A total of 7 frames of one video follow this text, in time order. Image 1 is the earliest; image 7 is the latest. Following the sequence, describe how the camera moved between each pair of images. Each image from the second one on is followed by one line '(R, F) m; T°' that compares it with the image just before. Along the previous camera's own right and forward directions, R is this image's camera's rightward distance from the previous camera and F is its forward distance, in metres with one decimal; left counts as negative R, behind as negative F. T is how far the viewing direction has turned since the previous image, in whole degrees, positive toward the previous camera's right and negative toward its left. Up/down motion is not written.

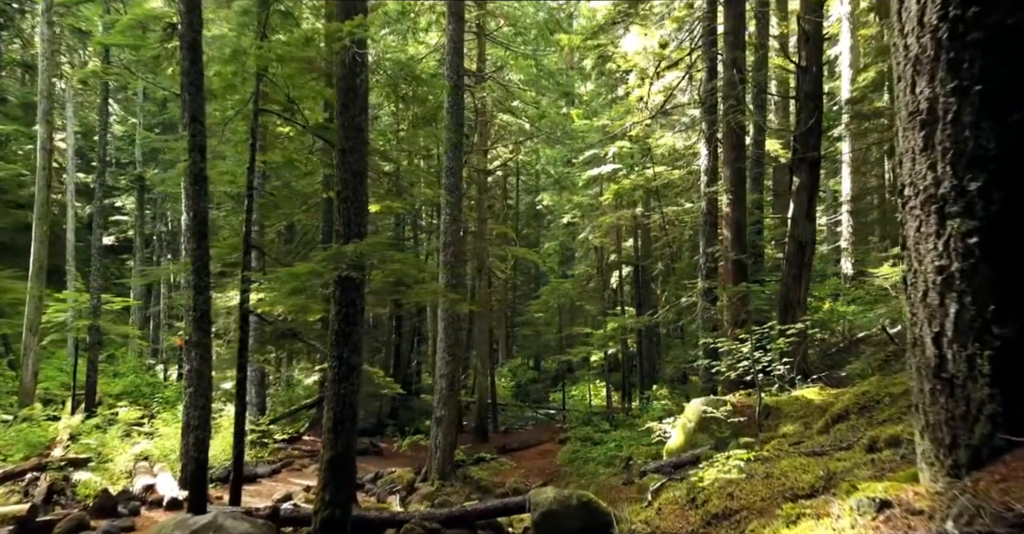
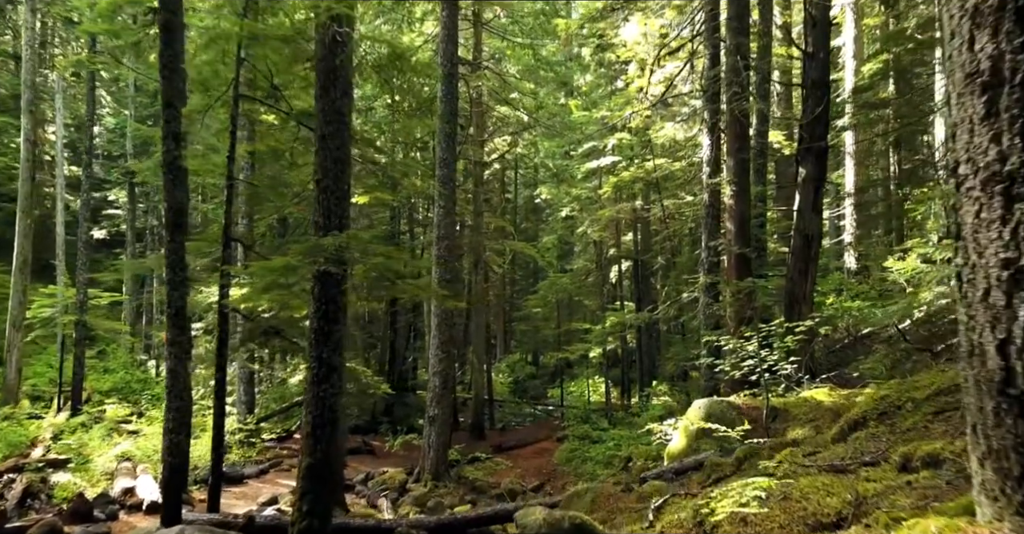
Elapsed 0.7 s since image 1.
(+0.1, +0.5) m; 0°
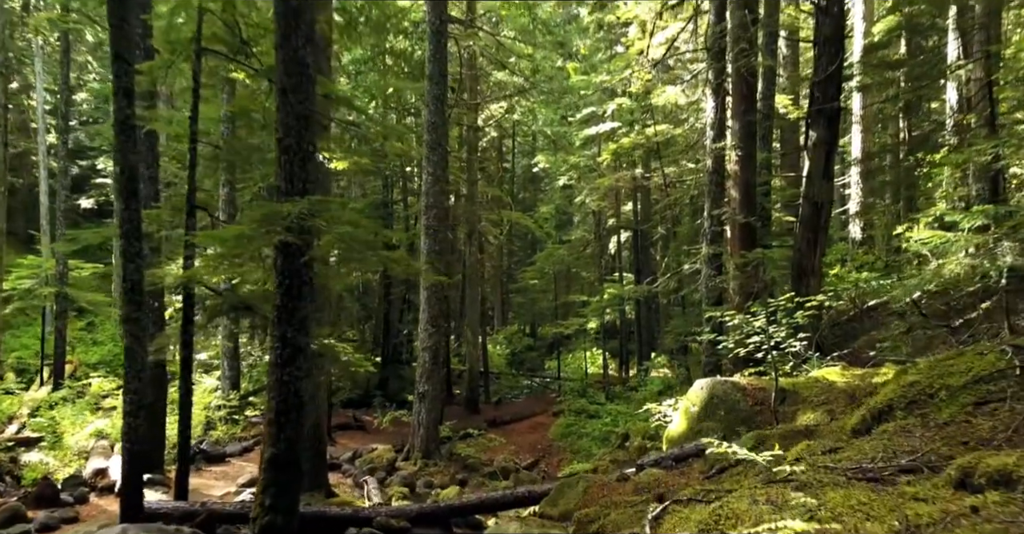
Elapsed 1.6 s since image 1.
(+0.1, +0.8) m; 0°
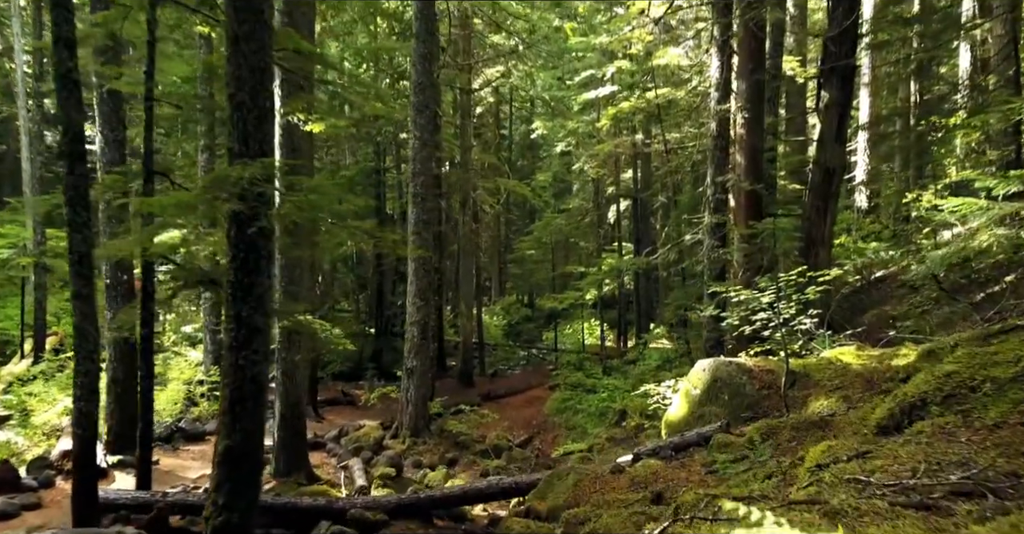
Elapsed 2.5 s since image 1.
(+0.1, +0.8) m; 0°
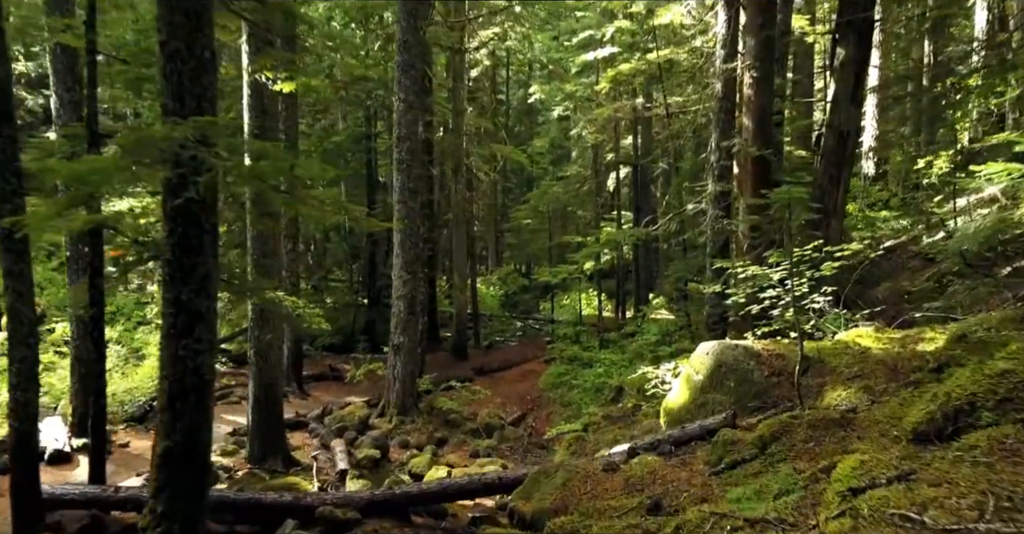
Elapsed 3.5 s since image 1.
(+0.1, +0.8) m; 0°
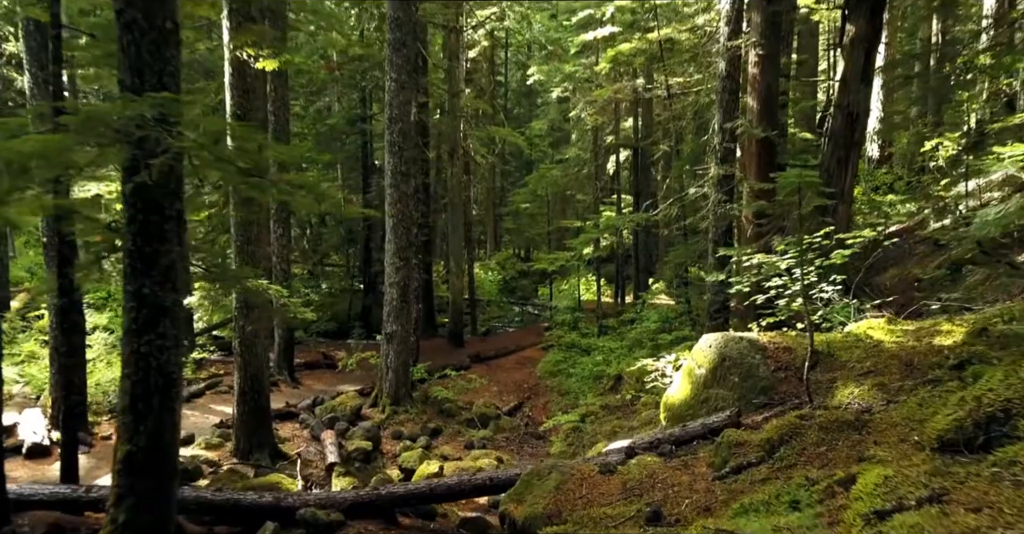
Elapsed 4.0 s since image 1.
(+0.1, +0.4) m; 0°
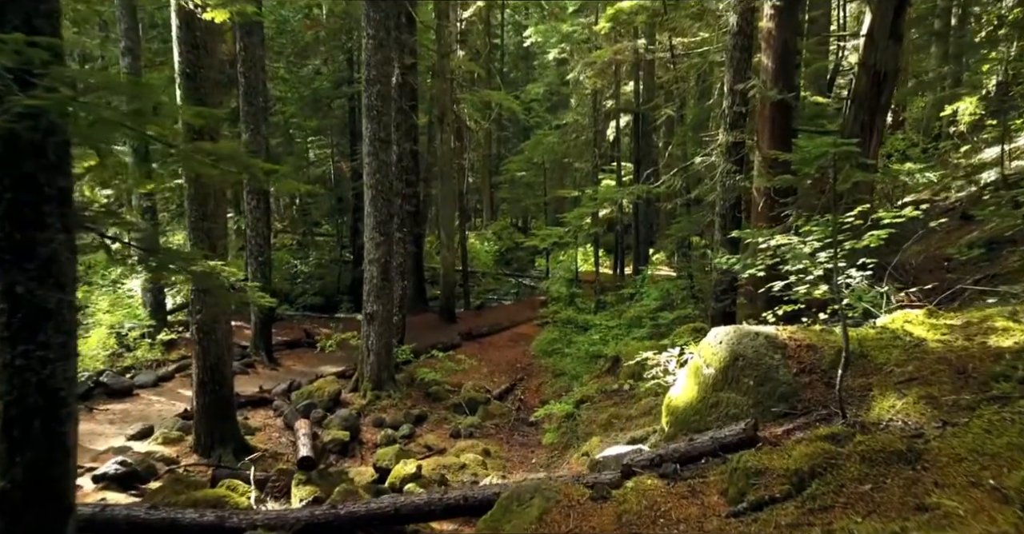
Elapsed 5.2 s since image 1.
(+0.2, +1.0) m; 0°
